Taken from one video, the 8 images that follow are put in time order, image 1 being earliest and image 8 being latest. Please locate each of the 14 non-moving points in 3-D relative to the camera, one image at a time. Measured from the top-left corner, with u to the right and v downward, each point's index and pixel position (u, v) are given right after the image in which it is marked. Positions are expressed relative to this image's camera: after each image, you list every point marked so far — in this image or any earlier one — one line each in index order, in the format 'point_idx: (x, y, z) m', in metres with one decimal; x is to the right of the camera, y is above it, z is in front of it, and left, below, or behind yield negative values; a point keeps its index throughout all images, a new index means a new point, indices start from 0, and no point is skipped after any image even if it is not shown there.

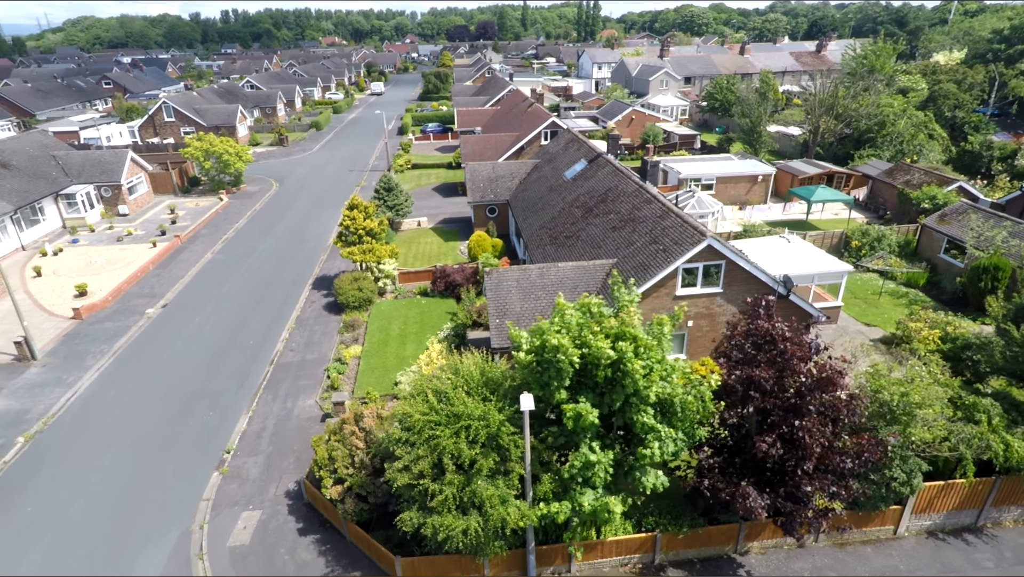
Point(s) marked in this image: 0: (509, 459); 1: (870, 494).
0: (-0.1, -4.3, +14.5) m
1: (+10.2, -5.9, +16.4) m
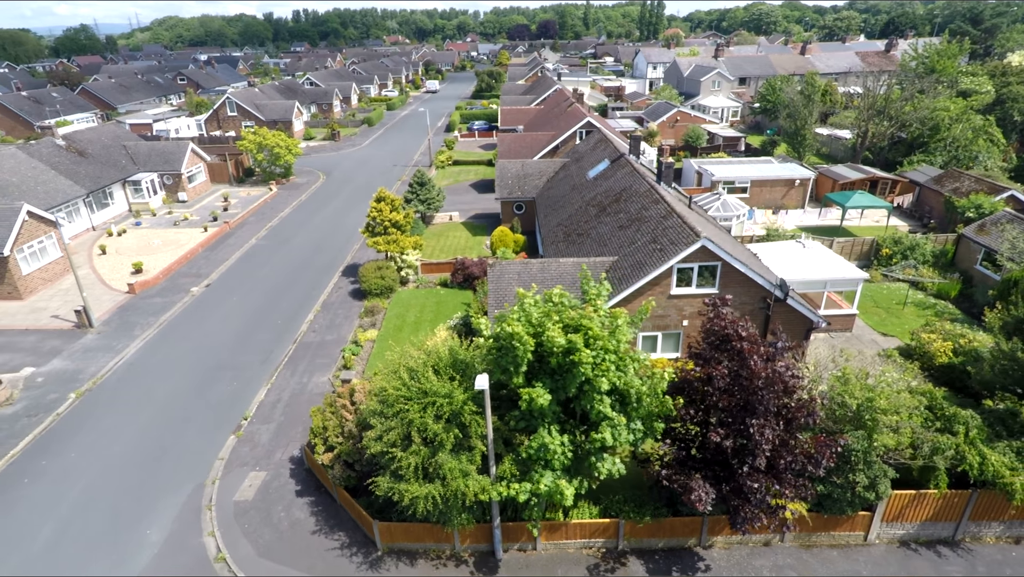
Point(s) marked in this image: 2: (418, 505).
0: (-1.1, -4.0, +15.6) m
1: (+9.2, -6.1, +16.5) m
2: (-2.6, -5.9, +15.6) m
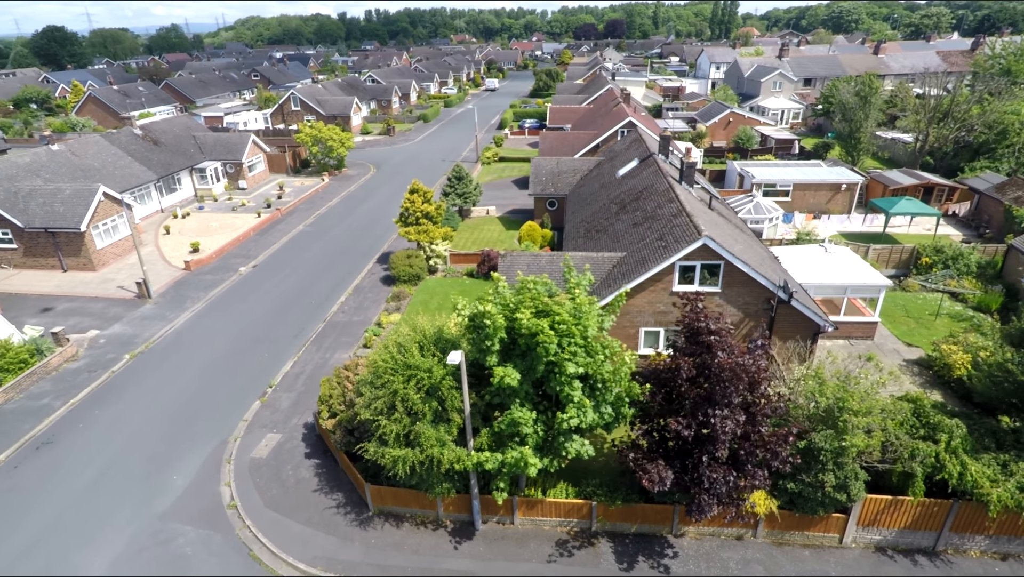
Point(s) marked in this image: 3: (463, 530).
0: (-1.8, -3.5, +16.7) m
1: (+8.4, -6.0, +16.6) m
2: (-3.4, -5.3, +16.9) m
3: (-1.6, -8.0, +18.8) m
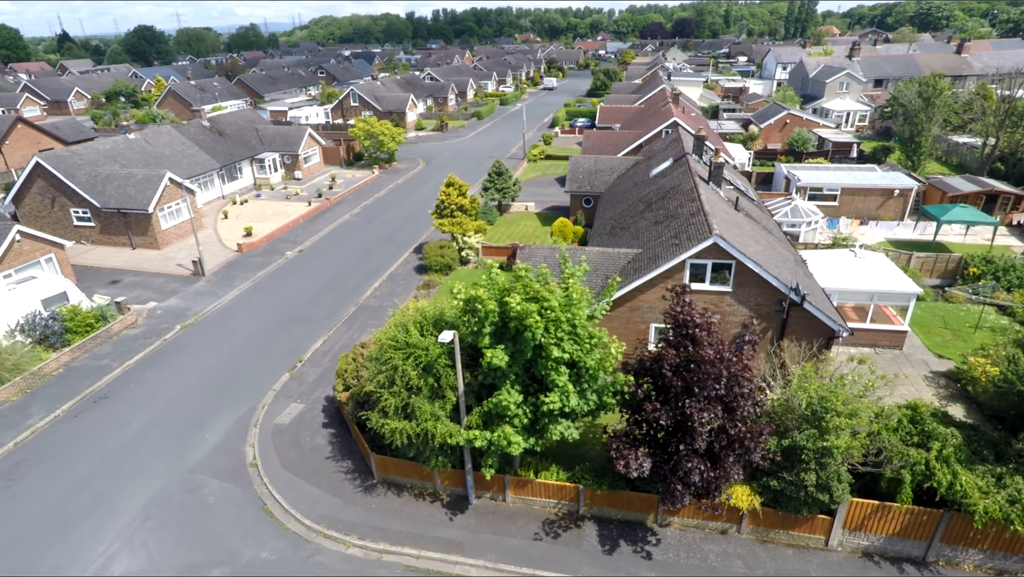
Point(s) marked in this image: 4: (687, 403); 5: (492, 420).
0: (-2.1, -3.0, +17.8) m
1: (+8.0, -6.0, +16.6) m
2: (-3.7, -4.8, +18.1) m
3: (-1.9, -7.5, +19.8) m
4: (+4.8, -3.2, +15.6) m
5: (-0.6, -4.1, +17.7) m
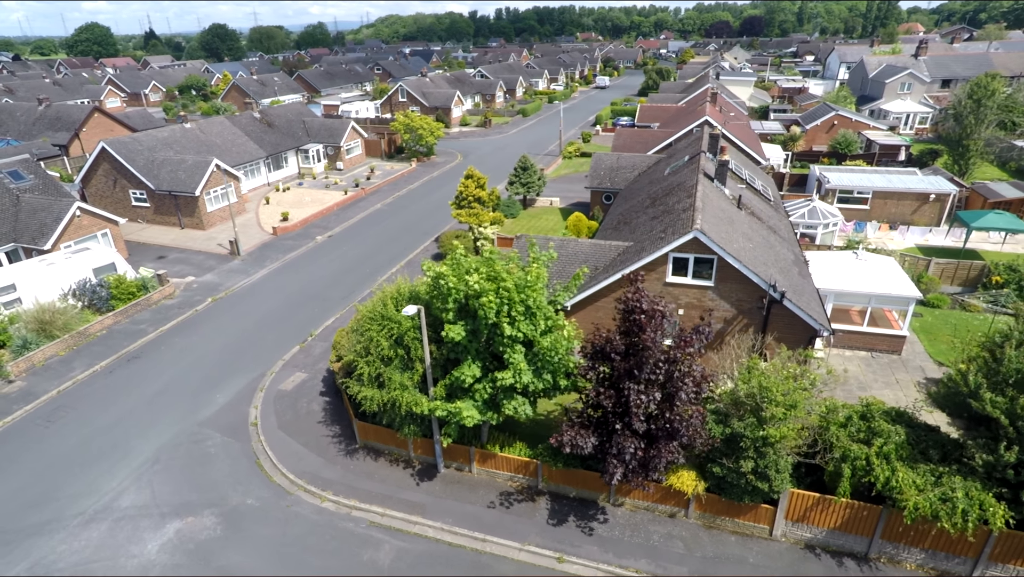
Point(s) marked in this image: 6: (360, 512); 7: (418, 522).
0: (-3.3, -2.3, +19.1) m
1: (+6.4, -5.7, +17.0) m
2: (-5.0, -4.0, +19.6) m
3: (-3.2, -6.8, +21.2) m
4: (+3.3, -2.8, +16.3) m
5: (-1.9, -3.4, +18.9) m
6: (-5.2, -7.7, +19.7) m
7: (-3.1, -7.8, +19.1) m
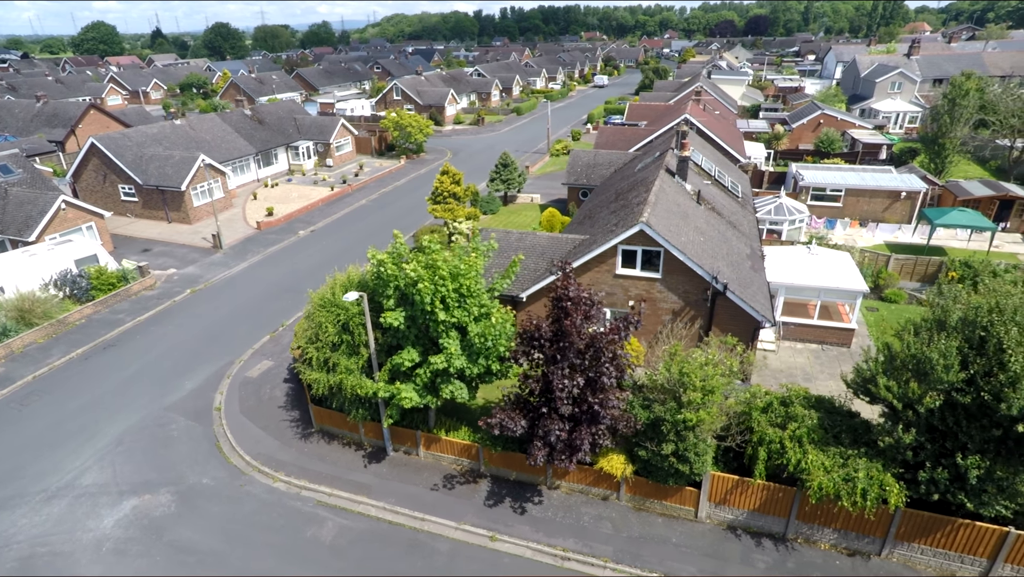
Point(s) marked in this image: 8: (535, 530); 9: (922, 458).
0: (-5.4, -1.9, +19.9) m
1: (+4.3, -5.4, +17.6) m
2: (-7.0, -3.6, +20.4) m
3: (-5.2, -6.4, +22.0) m
4: (+1.2, -2.4, +16.9) m
5: (-3.9, -3.0, +19.6) m
6: (-7.3, -7.3, +20.5) m
7: (-5.2, -7.4, +19.9) m
8: (+0.7, -7.7, +18.3) m
9: (+10.5, -4.3, +14.6) m
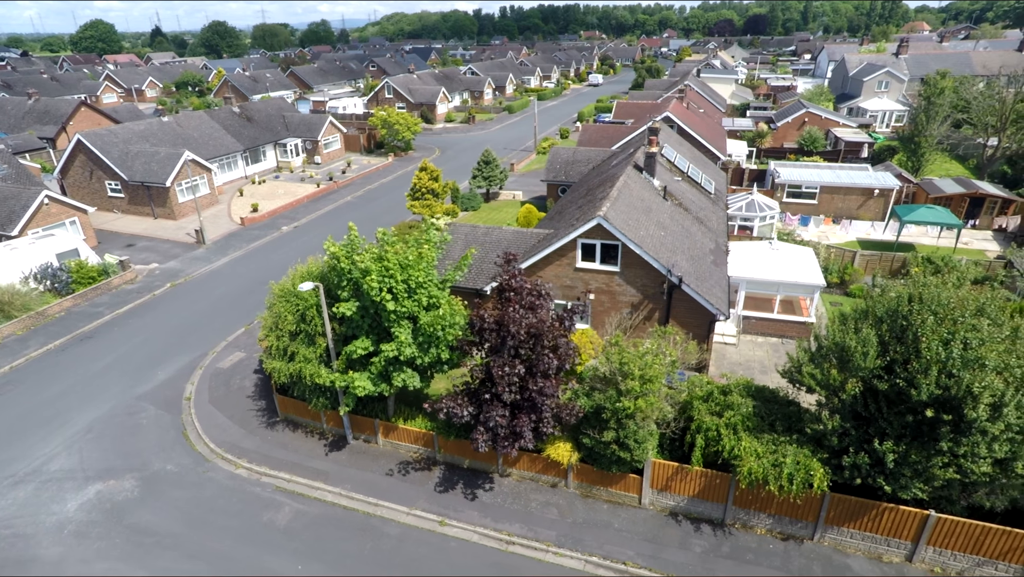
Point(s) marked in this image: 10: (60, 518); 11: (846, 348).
0: (-7.0, -1.6, +20.4) m
1: (+2.7, -5.1, +18.1) m
2: (-8.7, -3.3, +21.0) m
3: (-6.9, -6.1, +22.5) m
4: (-0.5, -2.1, +17.4) m
5: (-5.6, -2.7, +20.2) m
6: (-9.0, -7.0, +21.1) m
7: (-6.9, -7.1, +20.4) m
8: (-1.0, -7.5, +18.8) m
9: (+8.8, -4.1, +15.0) m
10: (-15.4, -7.8, +19.5) m
11: (+8.5, -1.5, +14.6) m
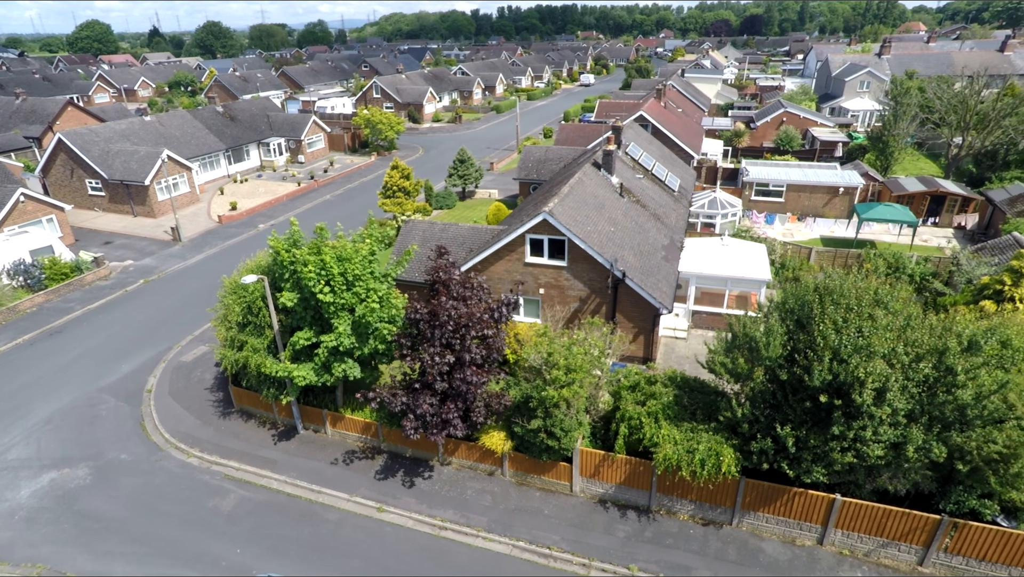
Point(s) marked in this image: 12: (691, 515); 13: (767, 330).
0: (-9.2, -1.3, +21.0) m
1: (+0.5, -4.9, +18.6) m
2: (-10.8, -3.0, +21.6) m
3: (-9.0, -5.8, +23.1) m
4: (-2.6, -1.9, +18.0) m
5: (-7.8, -2.5, +20.7) m
6: (-11.1, -6.7, +21.6) m
7: (-9.0, -6.9, +21.0) m
8: (-3.1, -7.2, +19.4) m
9: (+6.6, -3.9, +15.5) m
10: (-17.6, -7.6, +20.1) m
11: (+6.4, -1.3, +15.1) m
12: (+5.5, -7.0, +17.7) m
13: (+6.6, -1.1, +14.9) m
